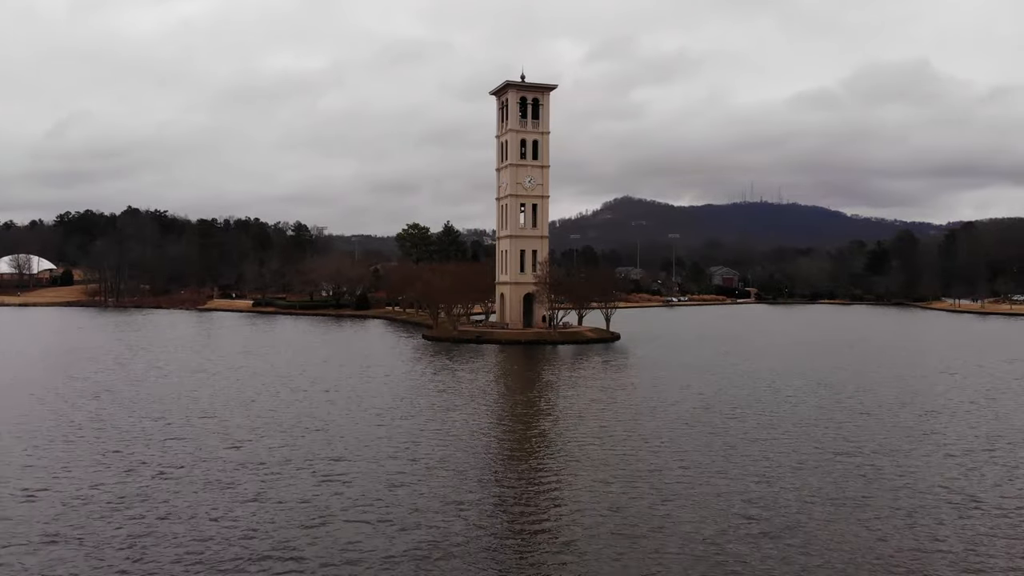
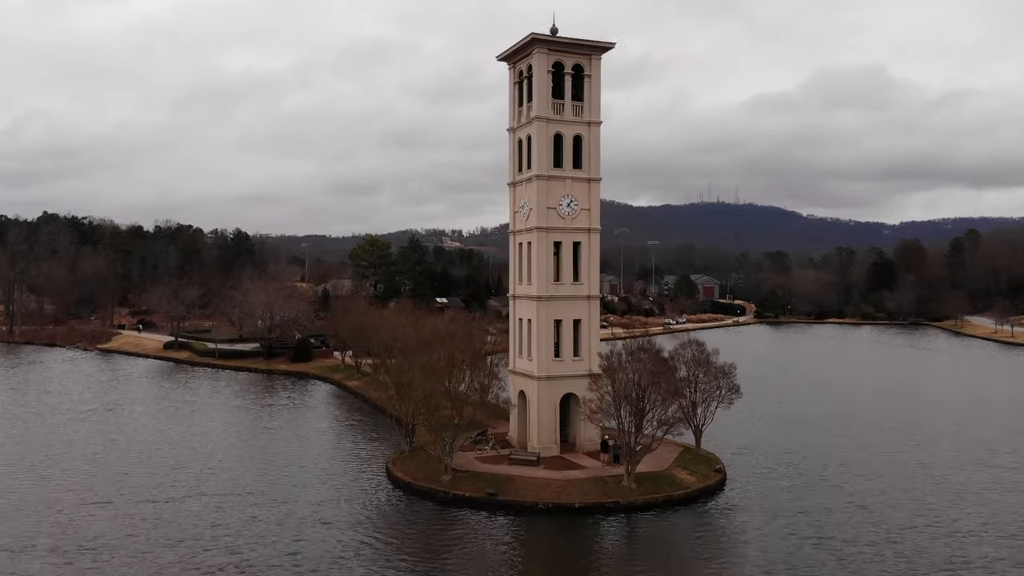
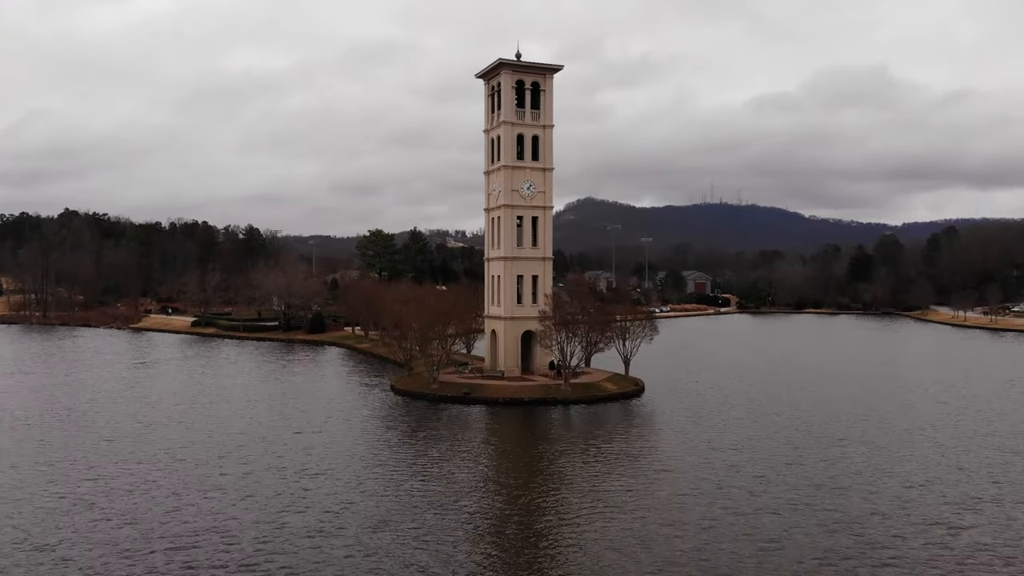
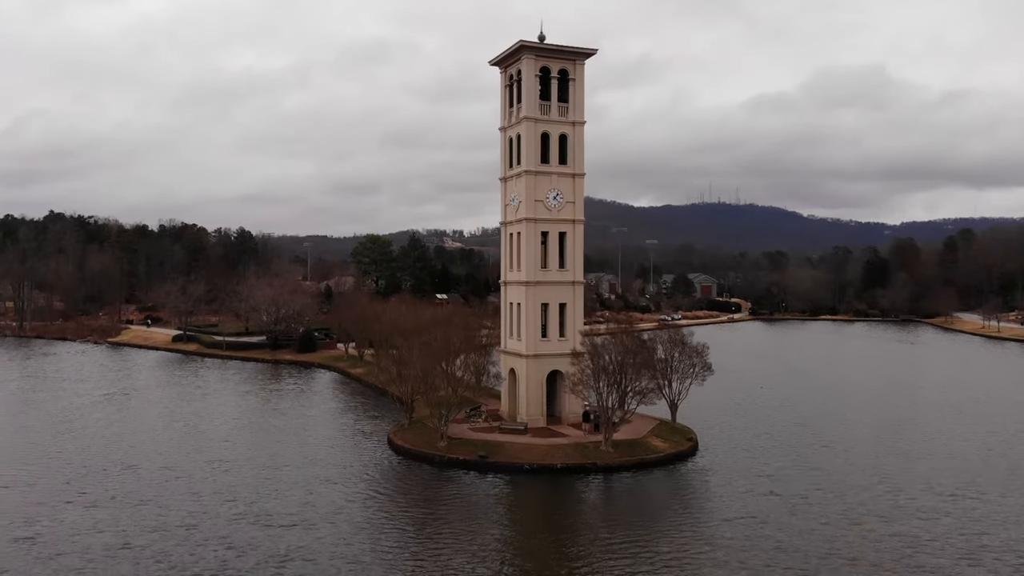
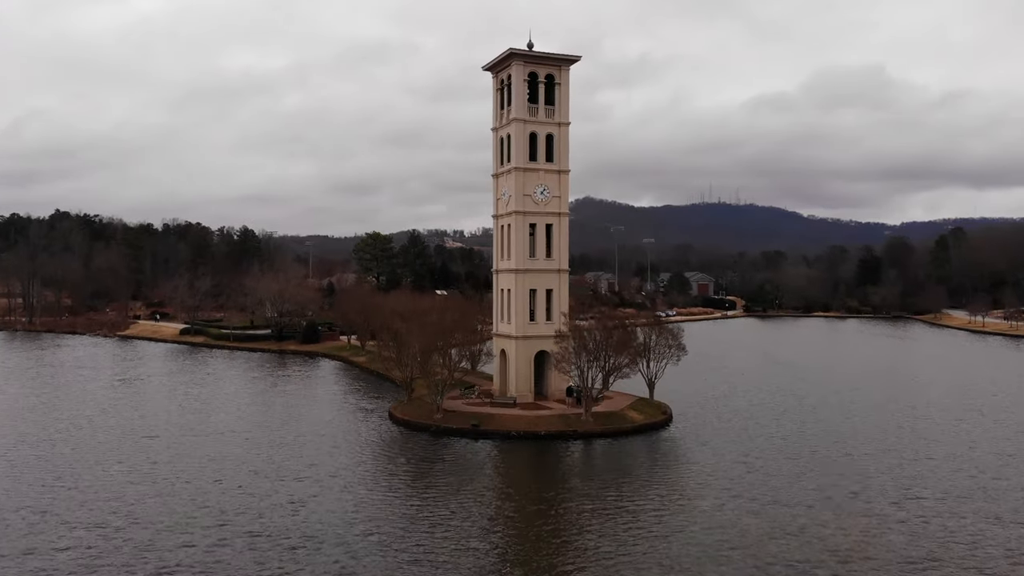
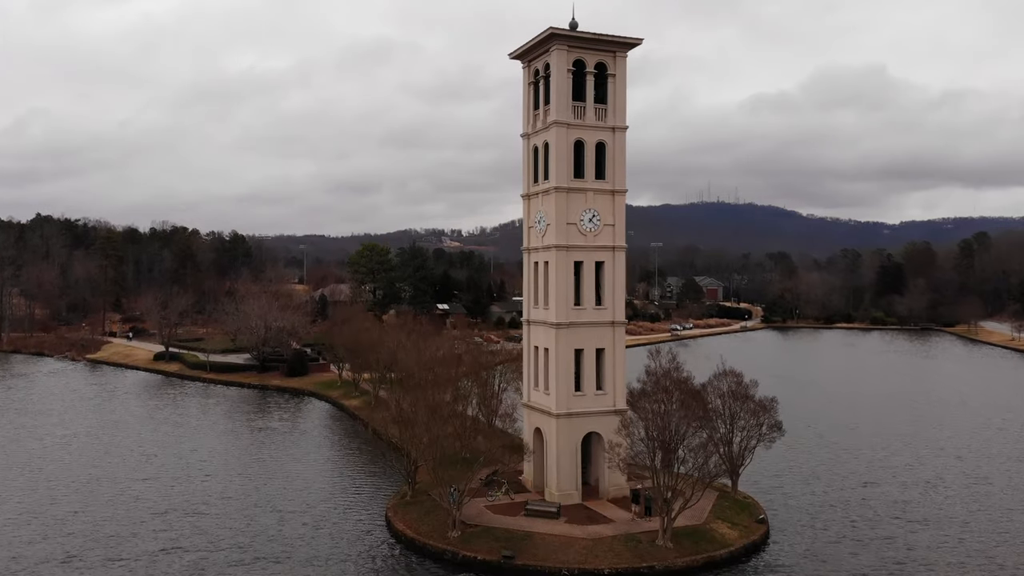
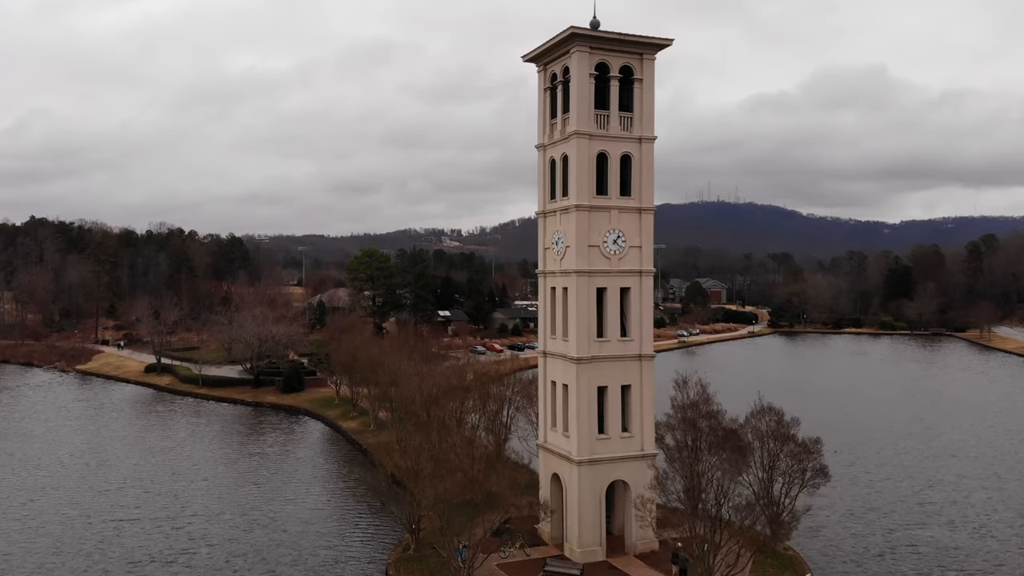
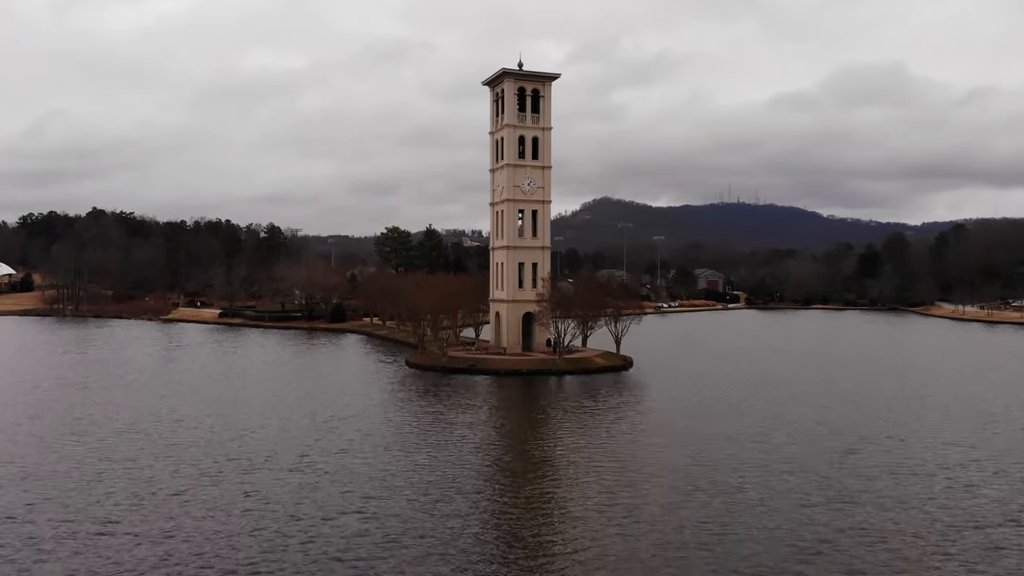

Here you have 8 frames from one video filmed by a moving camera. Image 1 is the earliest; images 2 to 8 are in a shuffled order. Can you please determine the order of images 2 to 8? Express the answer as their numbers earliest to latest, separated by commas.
8, 3, 5, 4, 2, 6, 7
